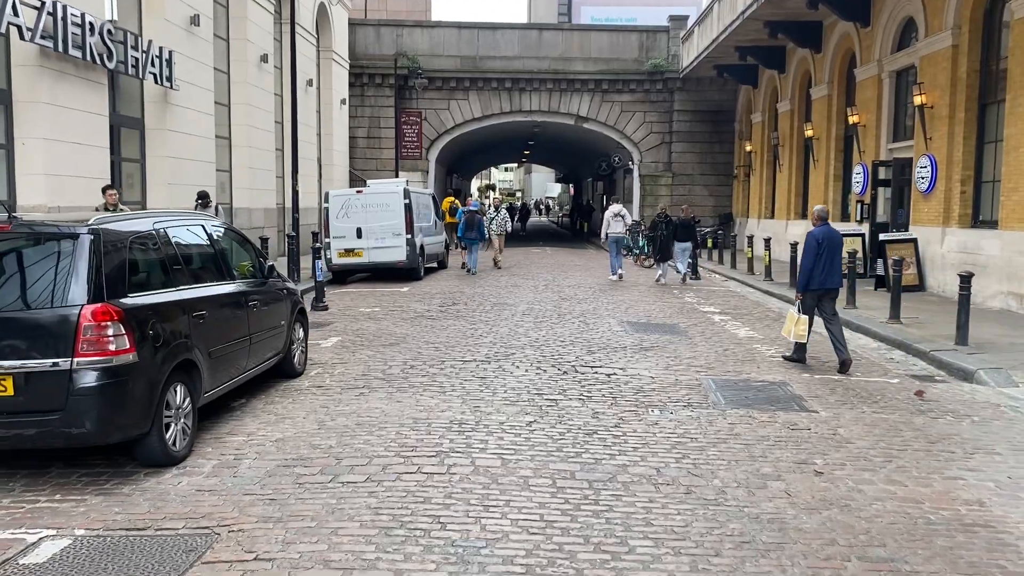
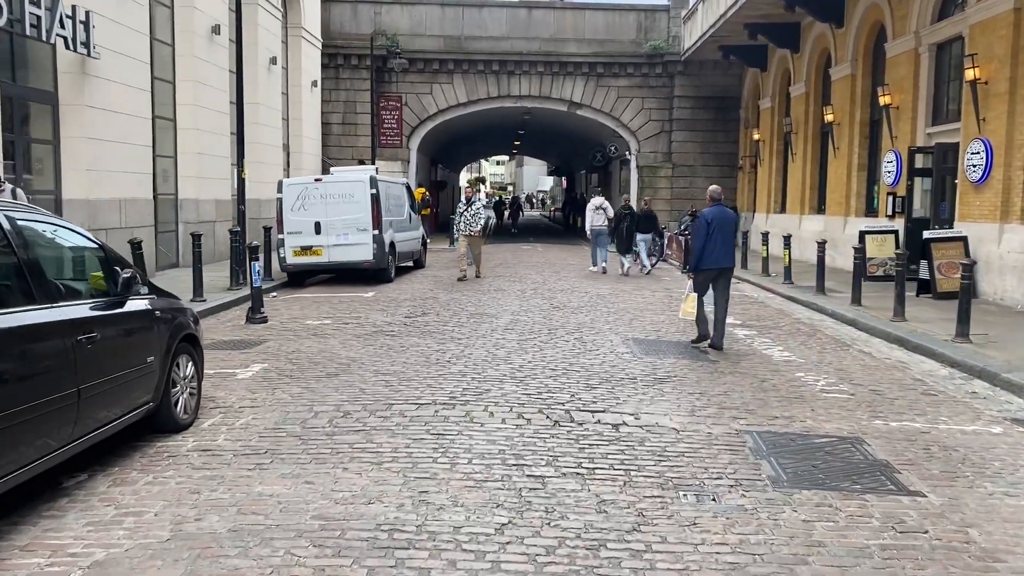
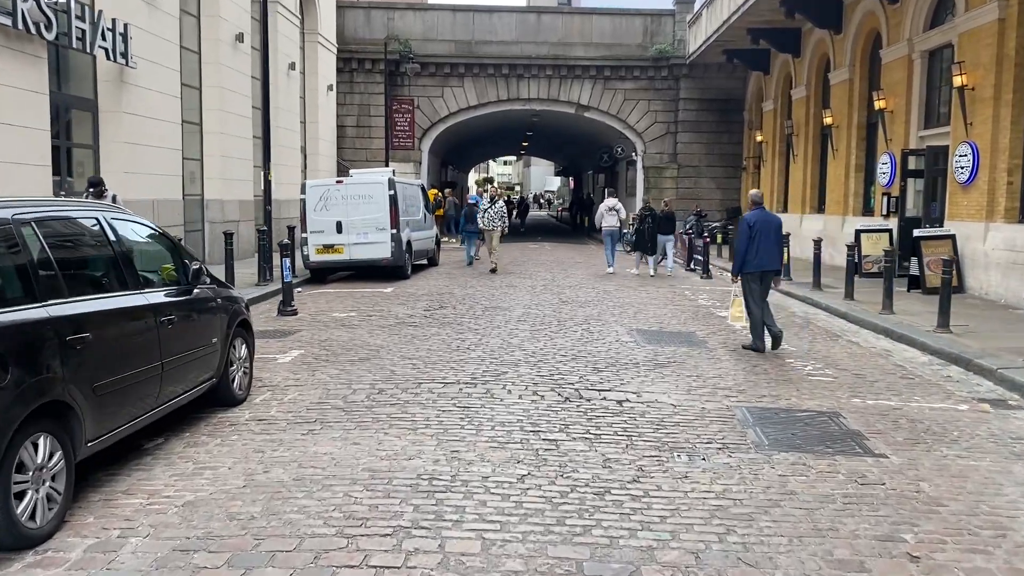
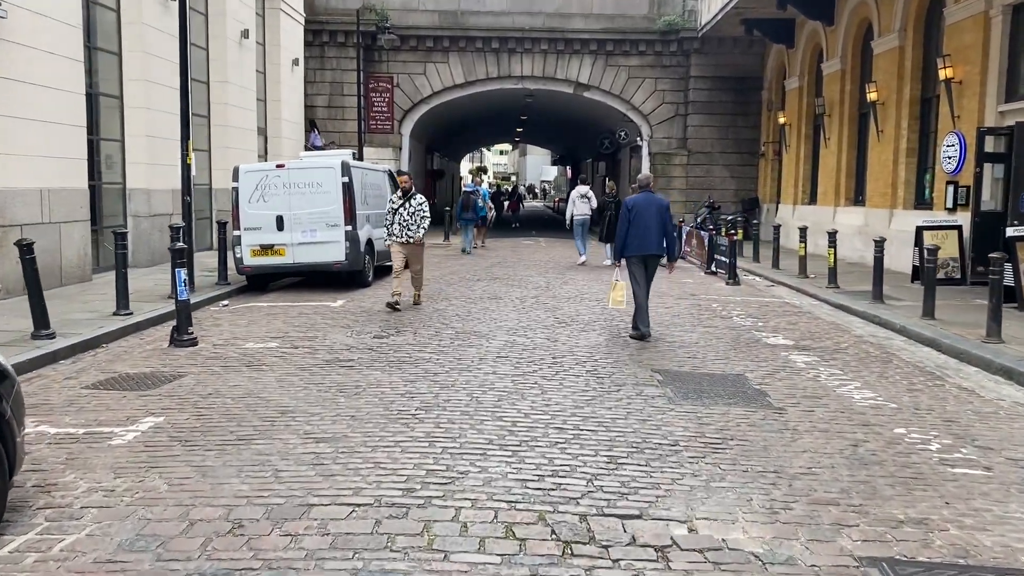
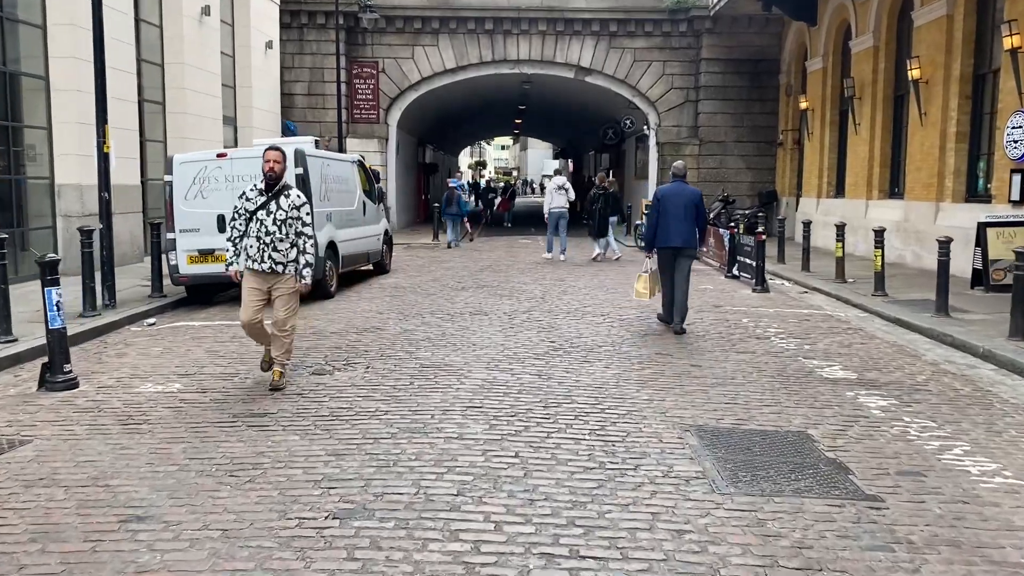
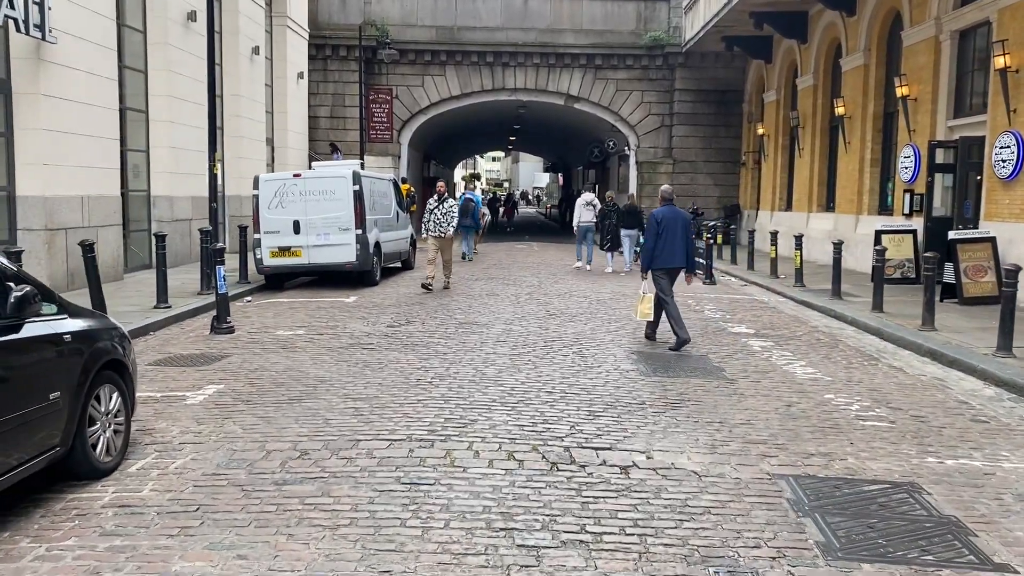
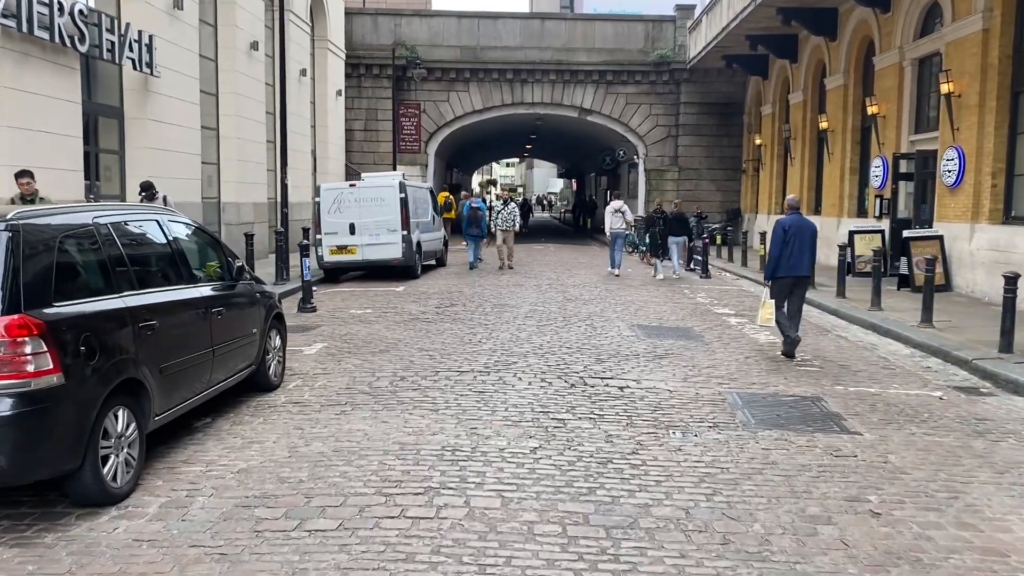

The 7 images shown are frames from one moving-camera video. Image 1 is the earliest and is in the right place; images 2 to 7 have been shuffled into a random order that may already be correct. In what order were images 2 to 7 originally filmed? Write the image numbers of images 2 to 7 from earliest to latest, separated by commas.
7, 3, 2, 6, 4, 5
